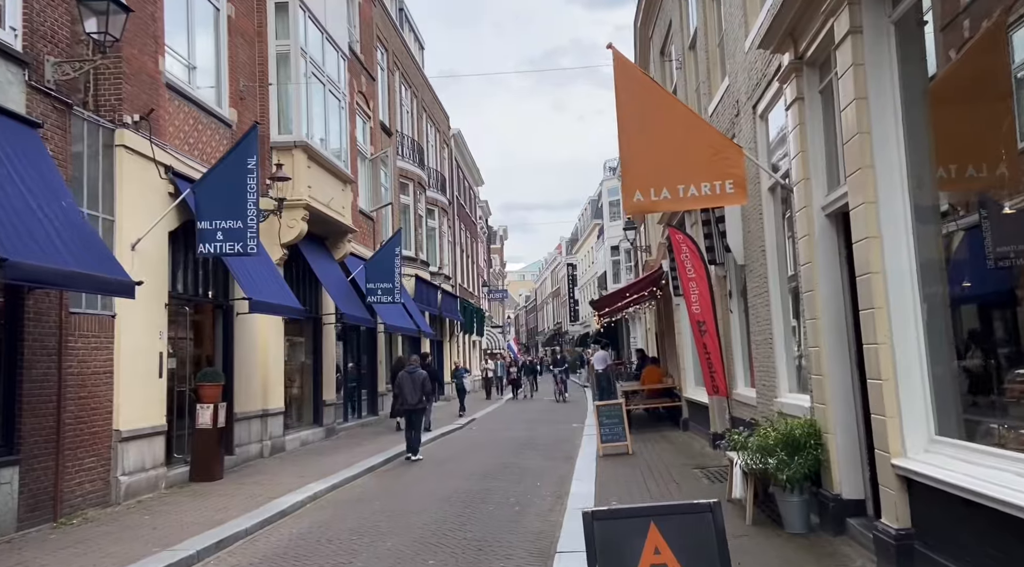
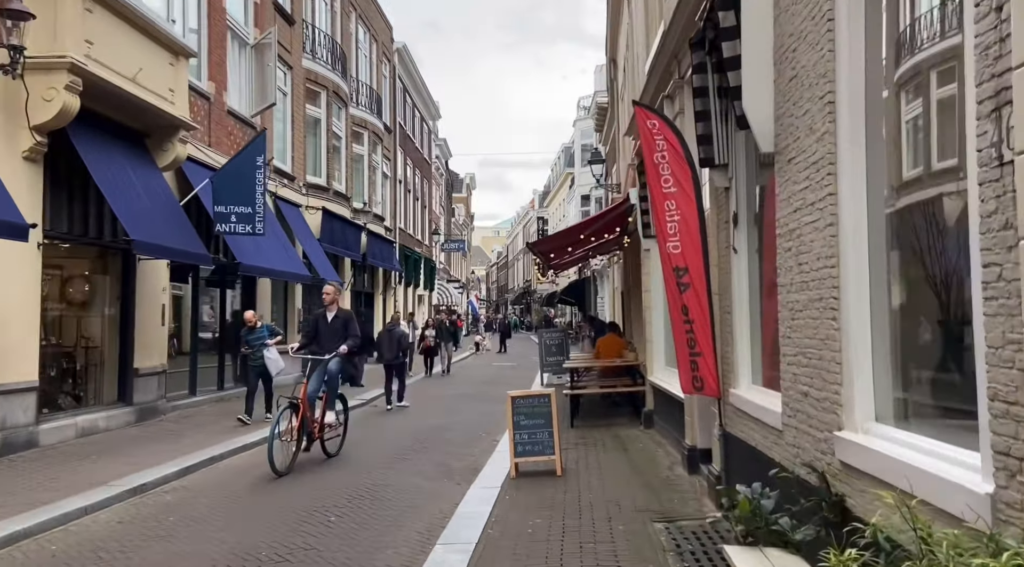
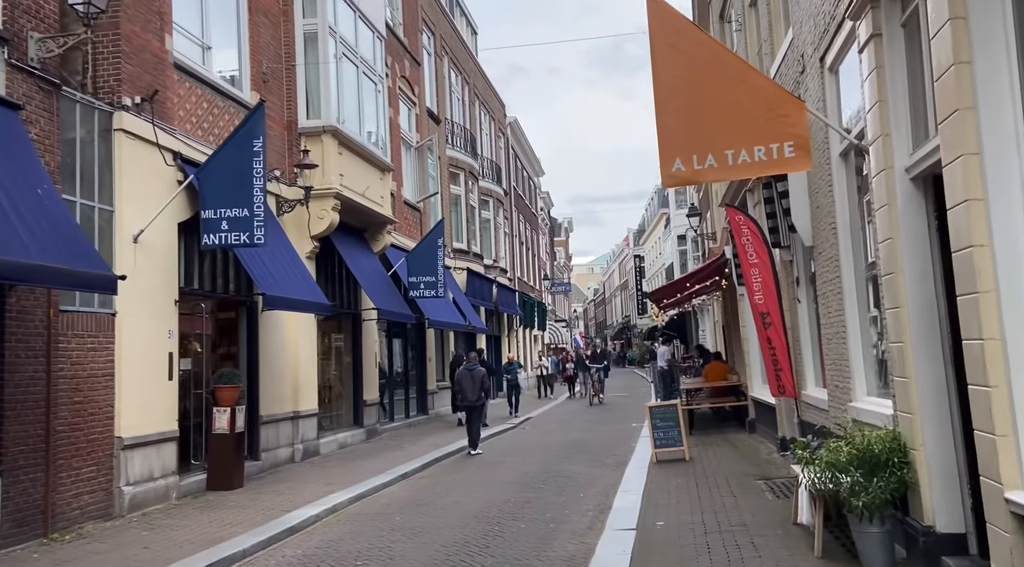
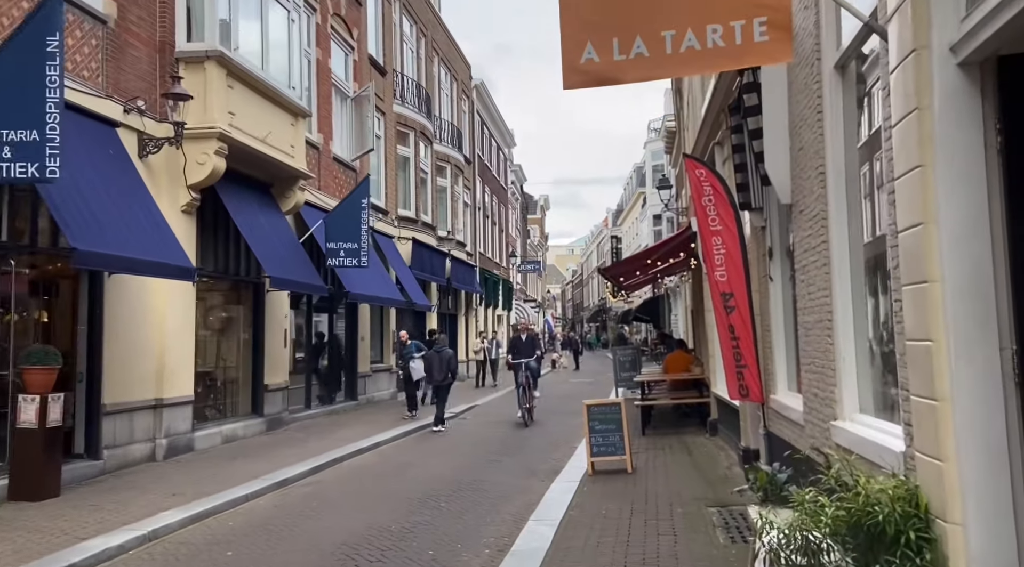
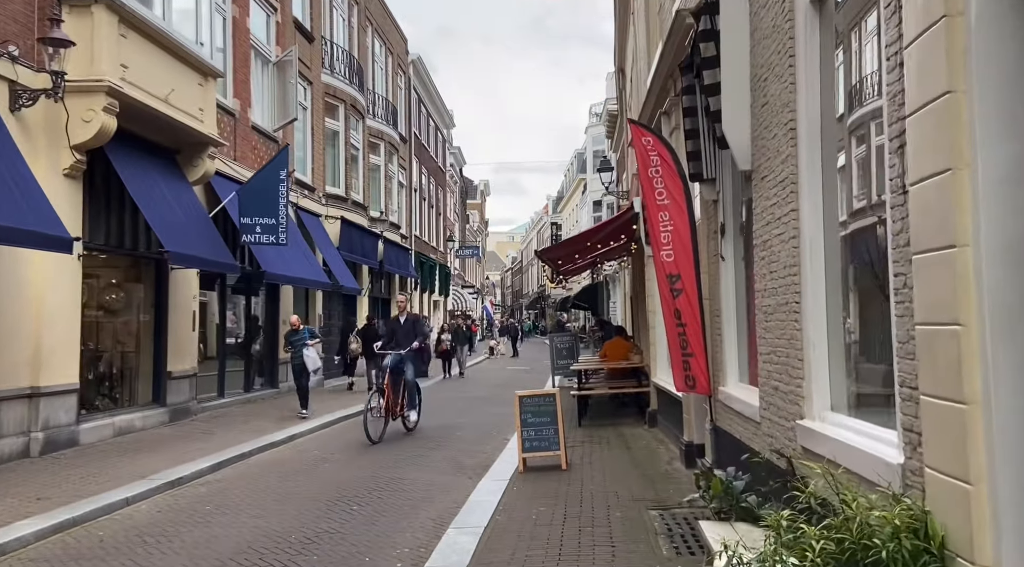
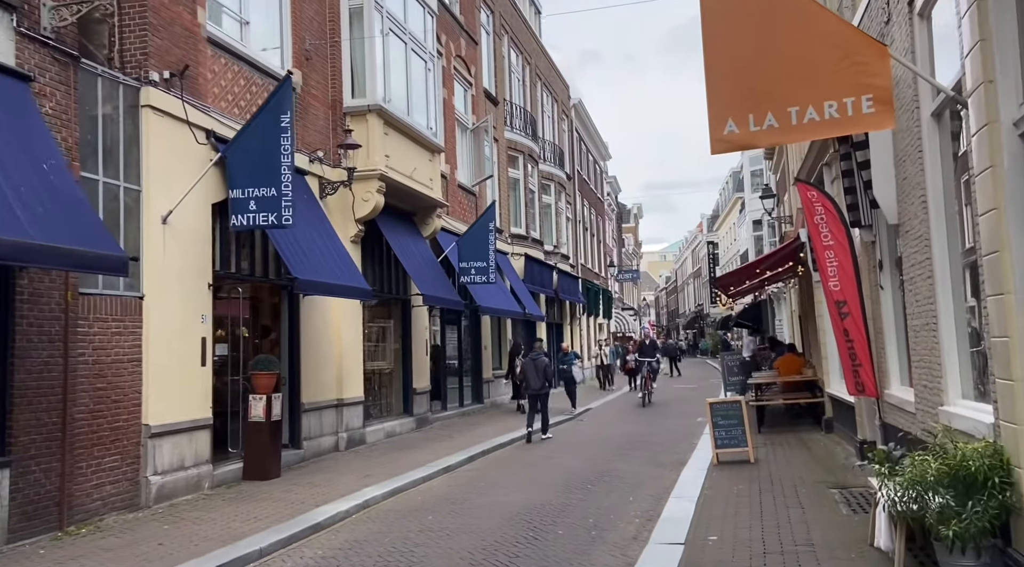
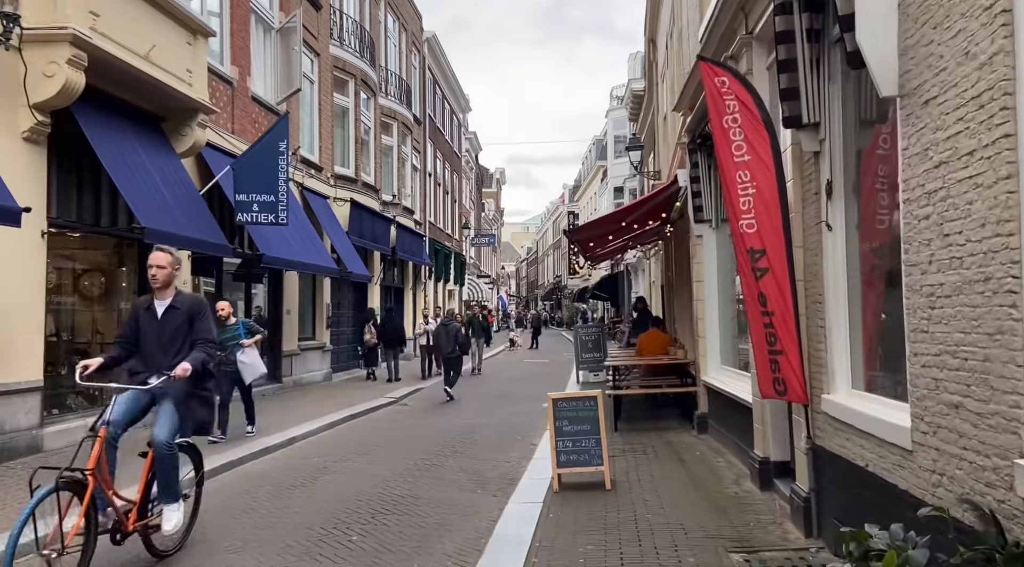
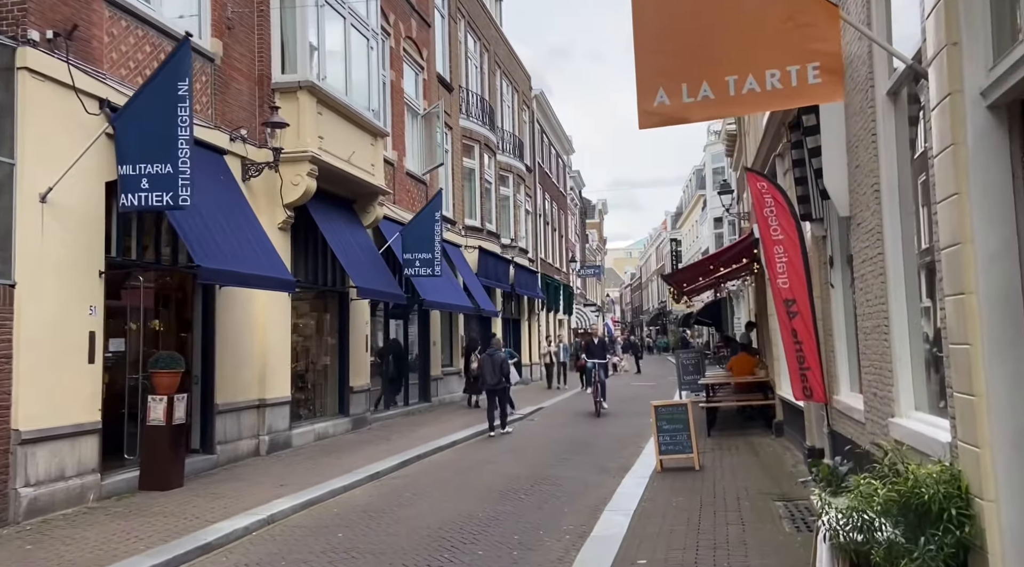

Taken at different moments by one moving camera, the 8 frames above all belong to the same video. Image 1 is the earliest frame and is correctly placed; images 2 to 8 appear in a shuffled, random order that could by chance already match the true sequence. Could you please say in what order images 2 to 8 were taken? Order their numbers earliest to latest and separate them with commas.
3, 6, 8, 4, 5, 2, 7
